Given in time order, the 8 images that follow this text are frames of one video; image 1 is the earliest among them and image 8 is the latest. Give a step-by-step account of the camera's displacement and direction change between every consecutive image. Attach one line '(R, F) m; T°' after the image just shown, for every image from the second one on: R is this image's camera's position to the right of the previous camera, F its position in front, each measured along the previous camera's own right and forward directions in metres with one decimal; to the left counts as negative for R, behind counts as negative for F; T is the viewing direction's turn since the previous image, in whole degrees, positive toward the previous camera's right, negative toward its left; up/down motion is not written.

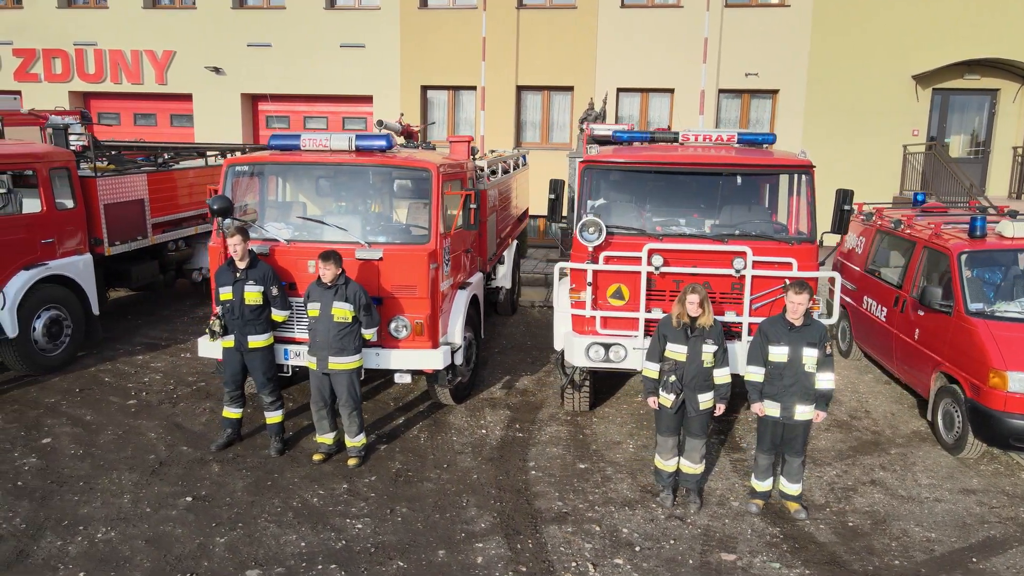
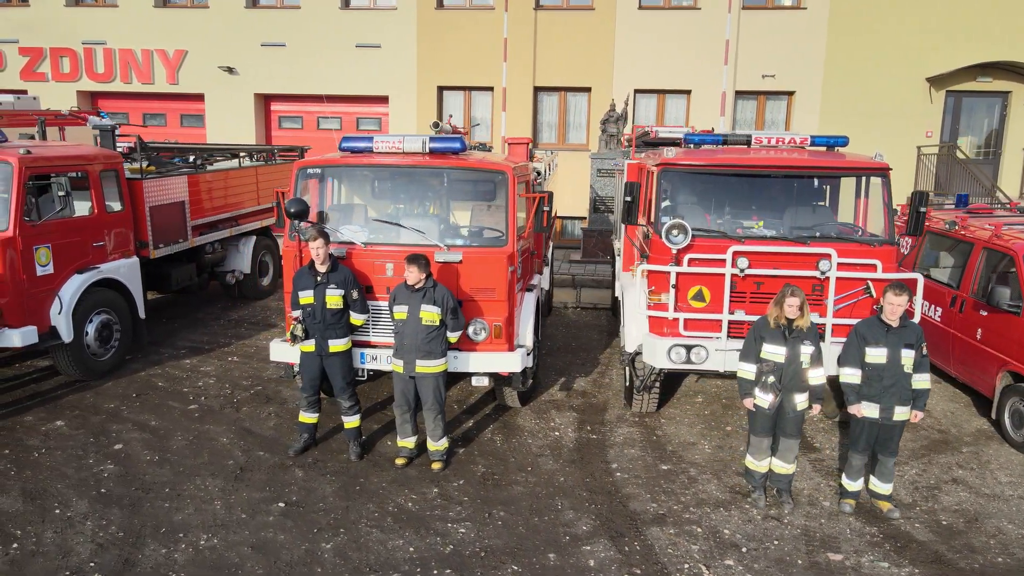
(-0.8, 0.0) m; +1°
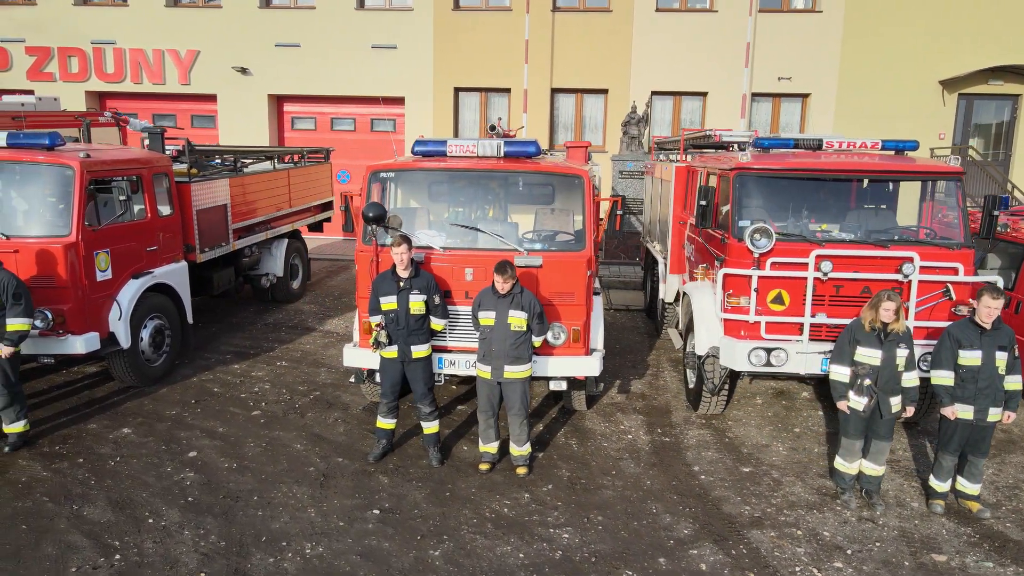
(-0.8, 0.0) m; +1°
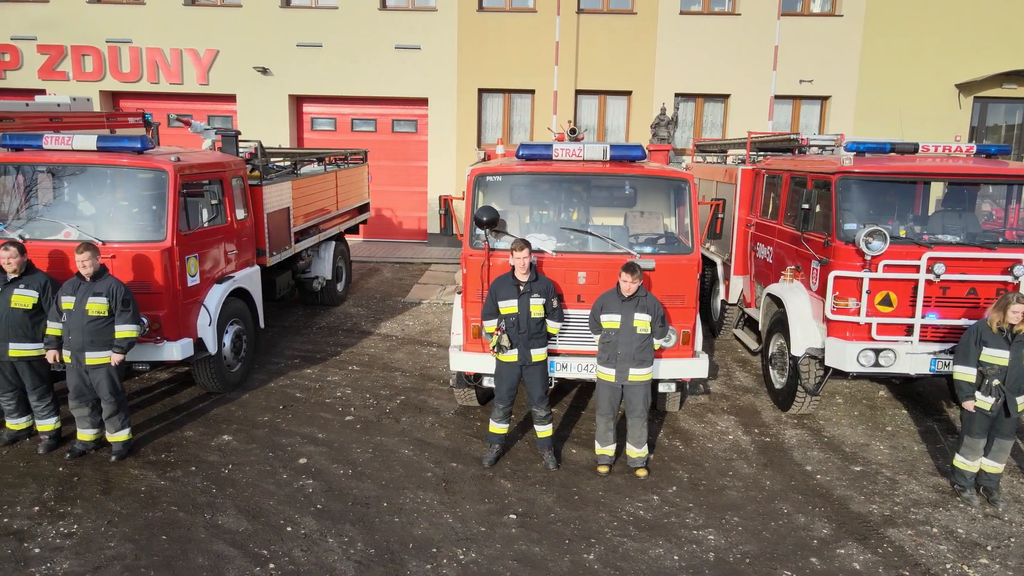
(-1.1, 0.0) m; +2°
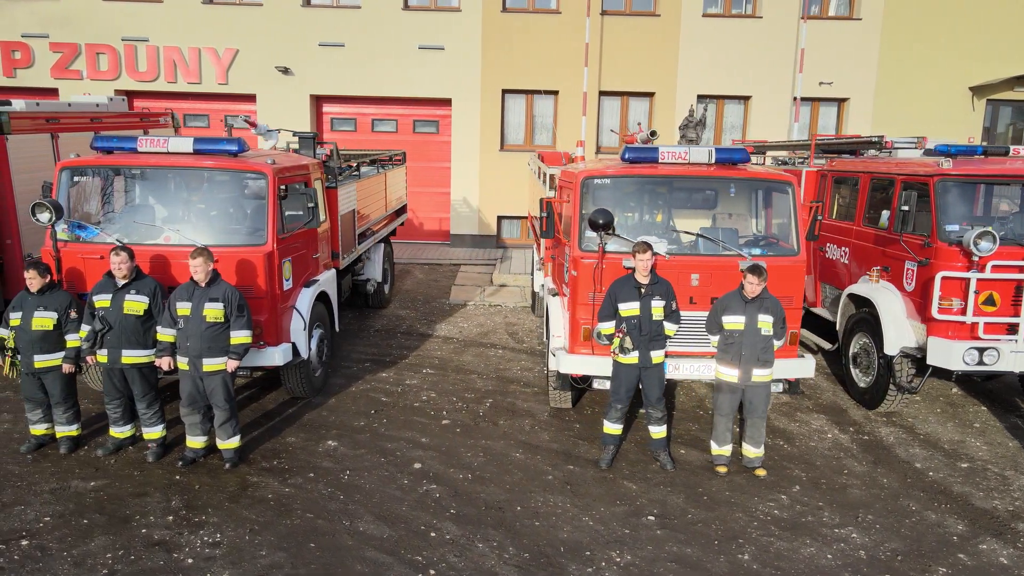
(-1.1, 0.0) m; +2°
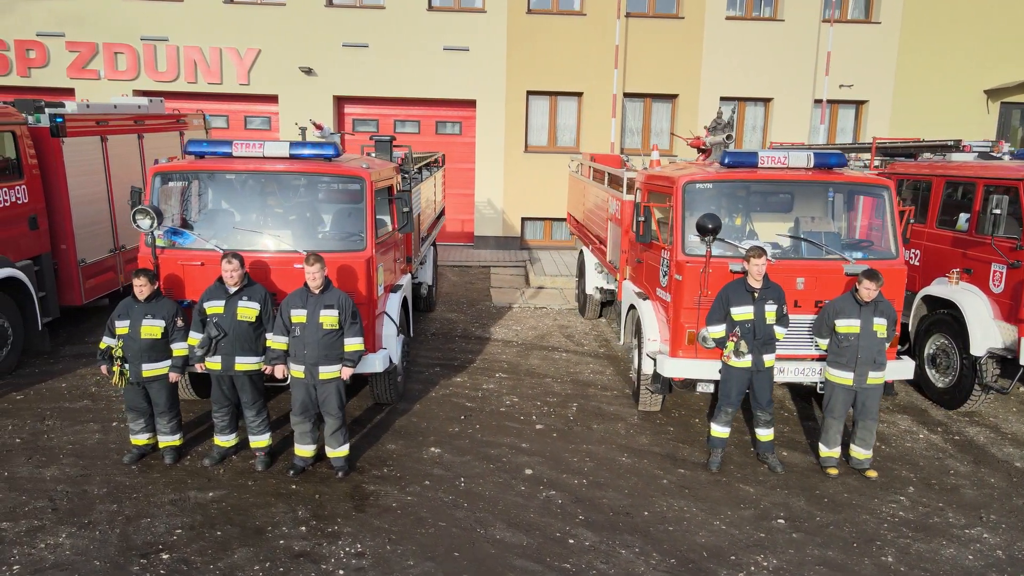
(-1.0, 0.0) m; +2°
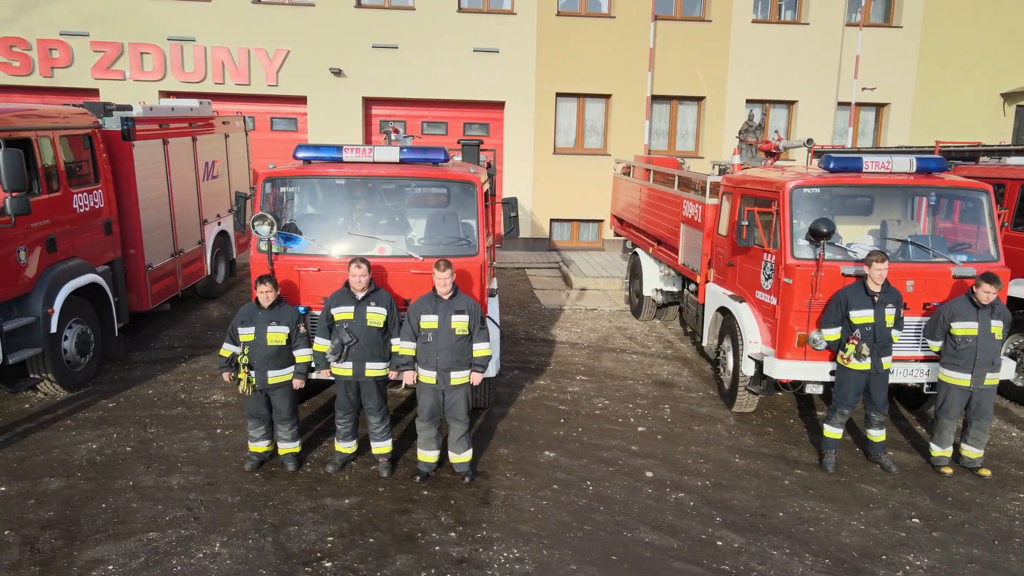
(-1.1, 0.0) m; +2°
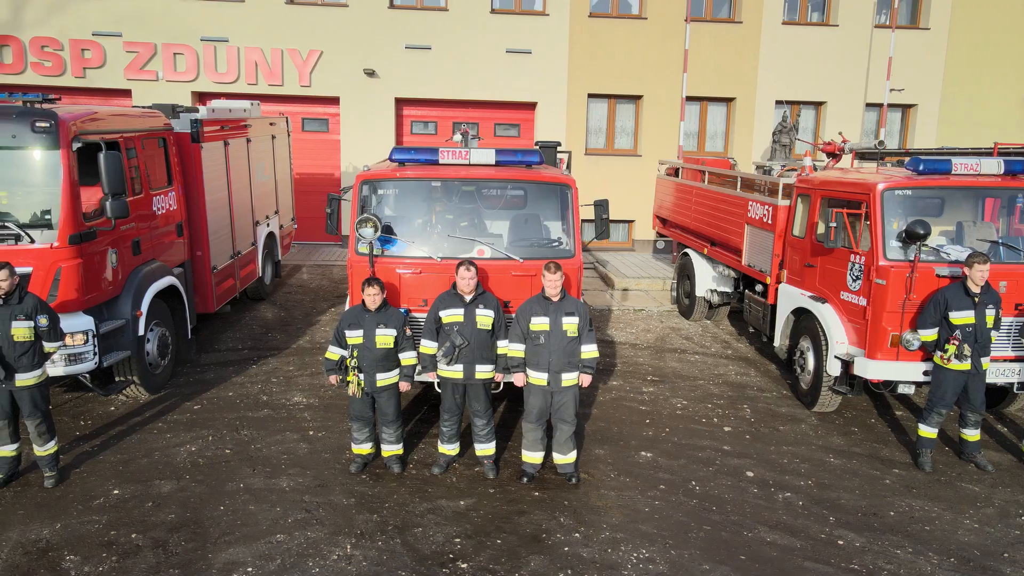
(-0.9, 0.0) m; +1°
